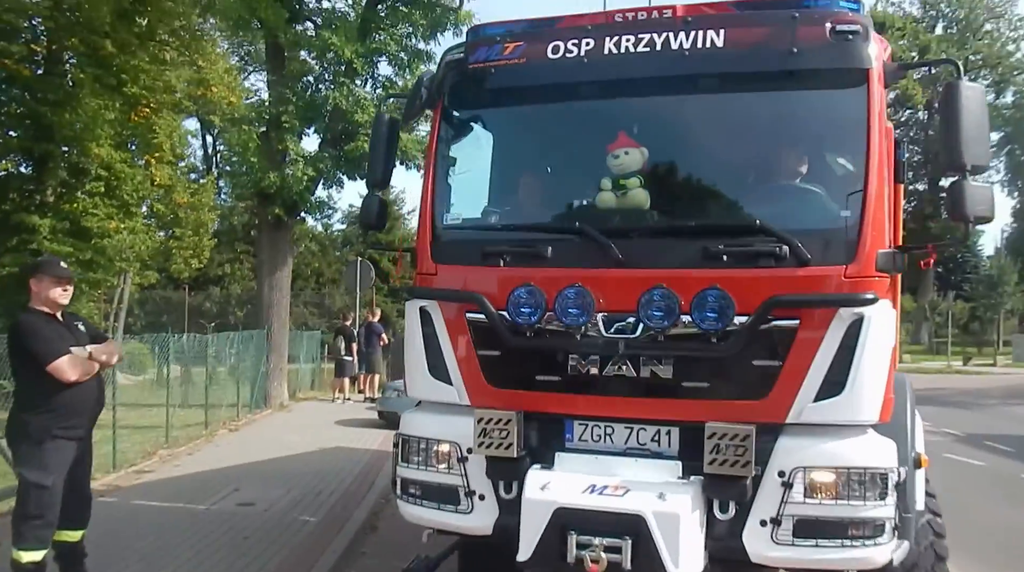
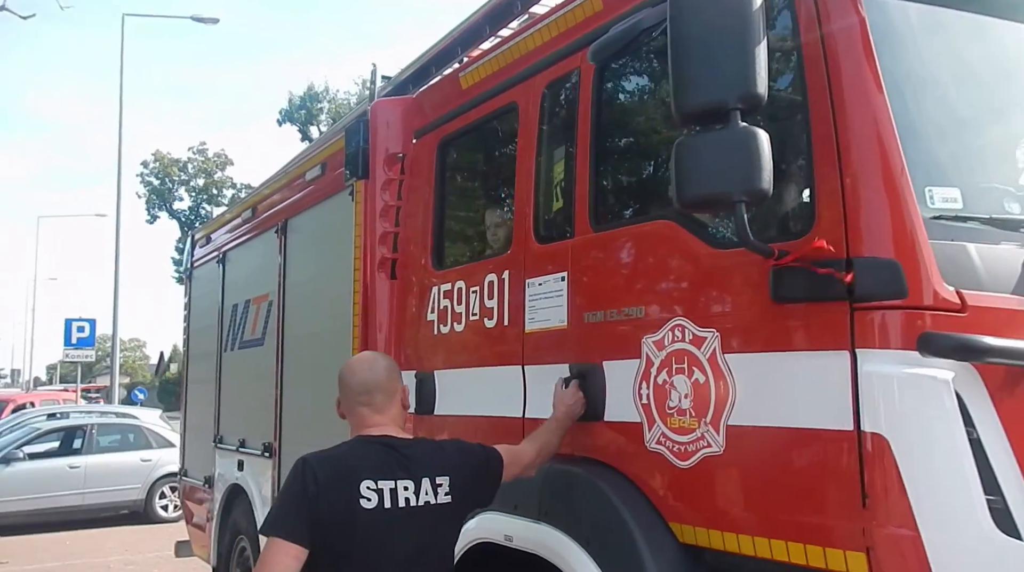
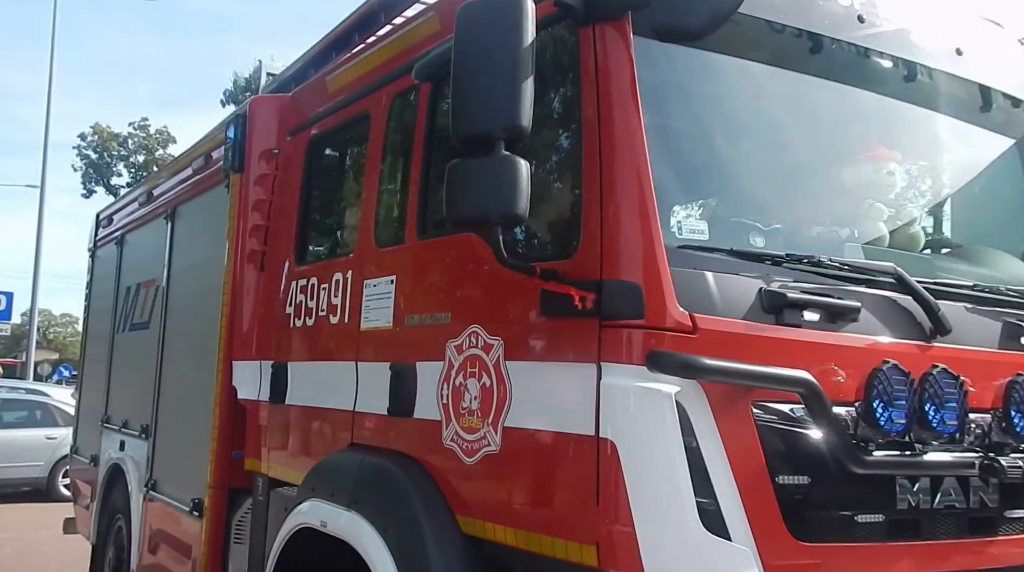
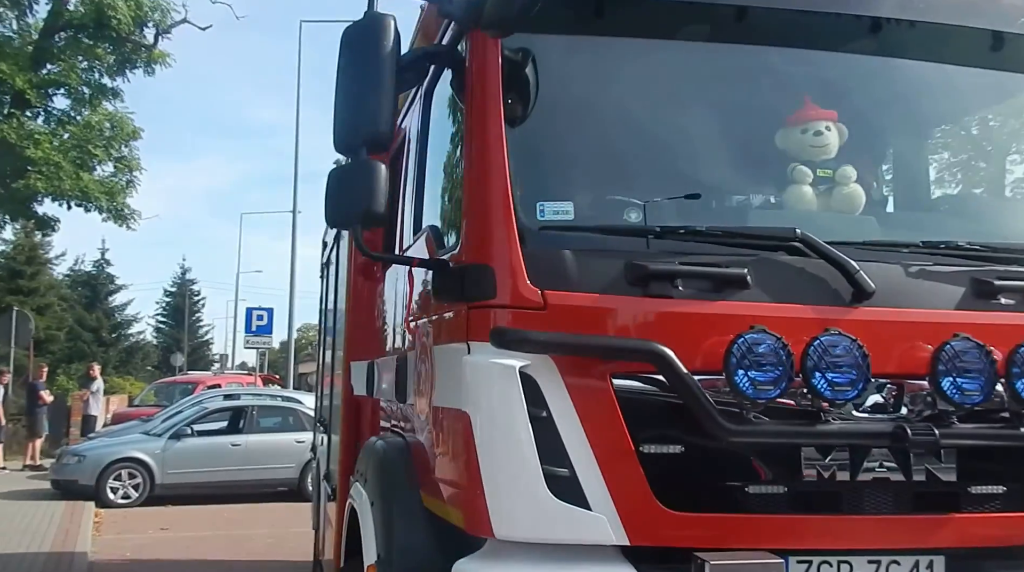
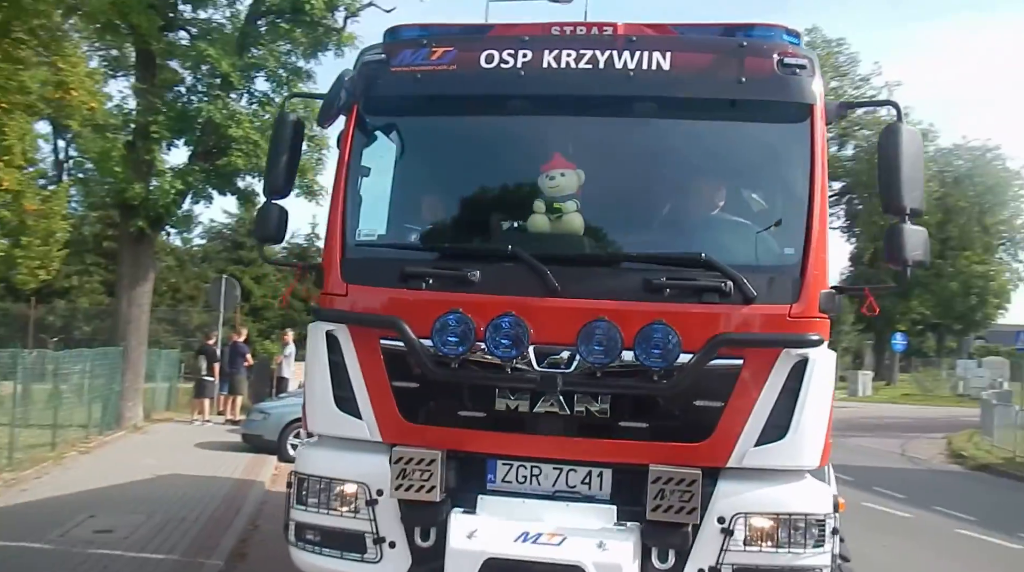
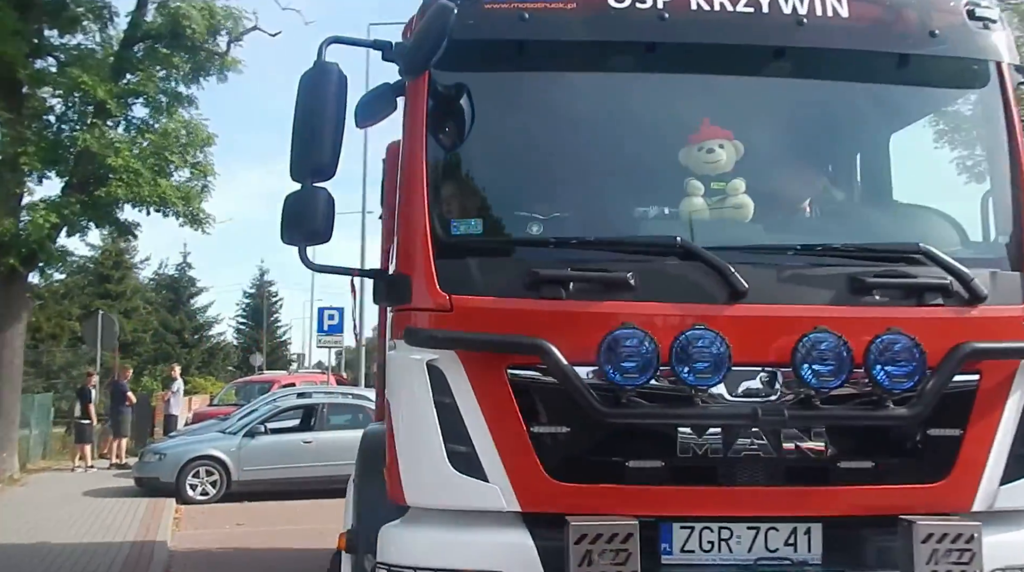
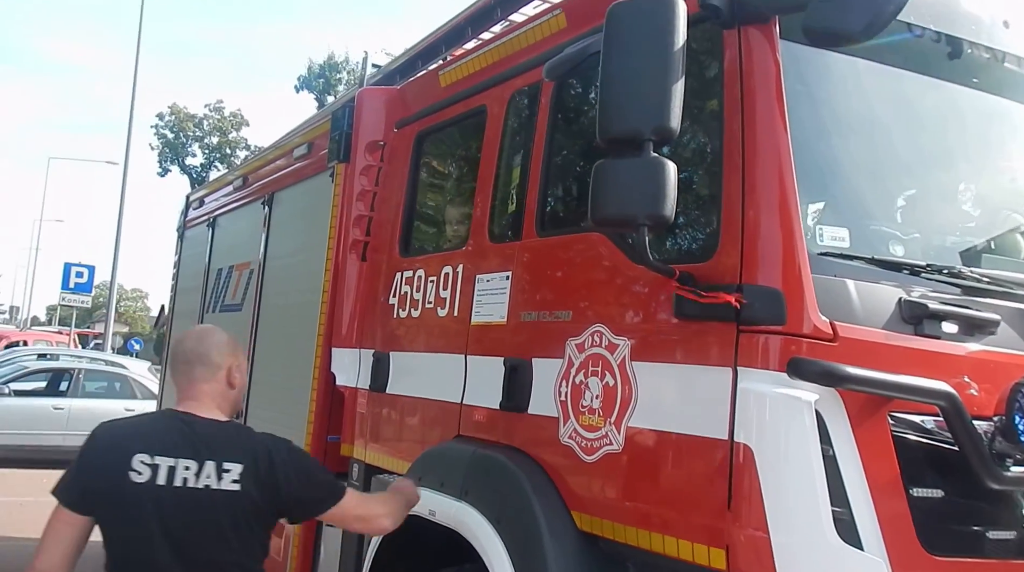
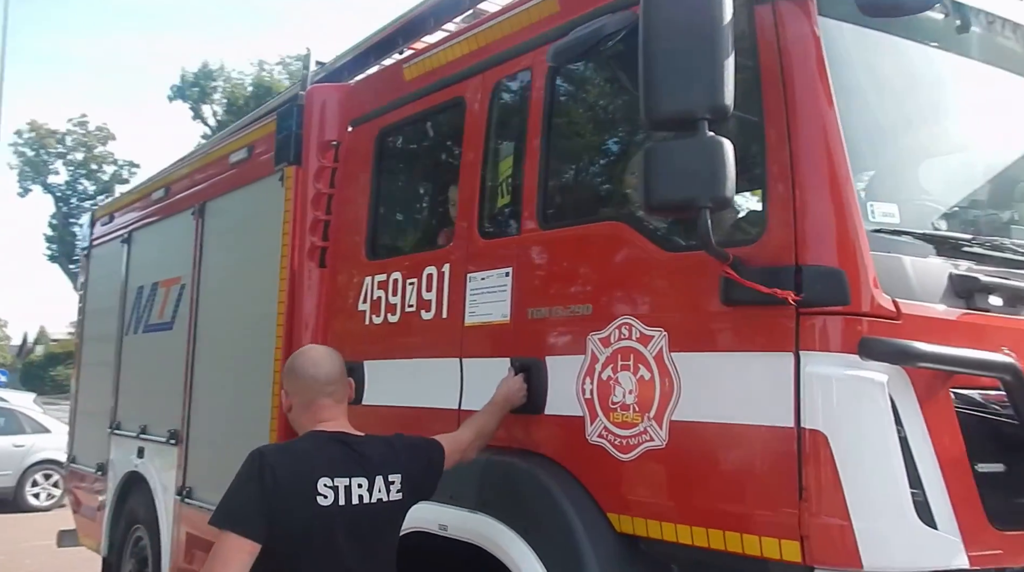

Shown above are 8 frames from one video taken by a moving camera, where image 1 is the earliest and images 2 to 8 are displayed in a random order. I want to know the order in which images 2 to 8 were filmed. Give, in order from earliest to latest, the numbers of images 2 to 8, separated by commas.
5, 6, 4, 3, 7, 2, 8
